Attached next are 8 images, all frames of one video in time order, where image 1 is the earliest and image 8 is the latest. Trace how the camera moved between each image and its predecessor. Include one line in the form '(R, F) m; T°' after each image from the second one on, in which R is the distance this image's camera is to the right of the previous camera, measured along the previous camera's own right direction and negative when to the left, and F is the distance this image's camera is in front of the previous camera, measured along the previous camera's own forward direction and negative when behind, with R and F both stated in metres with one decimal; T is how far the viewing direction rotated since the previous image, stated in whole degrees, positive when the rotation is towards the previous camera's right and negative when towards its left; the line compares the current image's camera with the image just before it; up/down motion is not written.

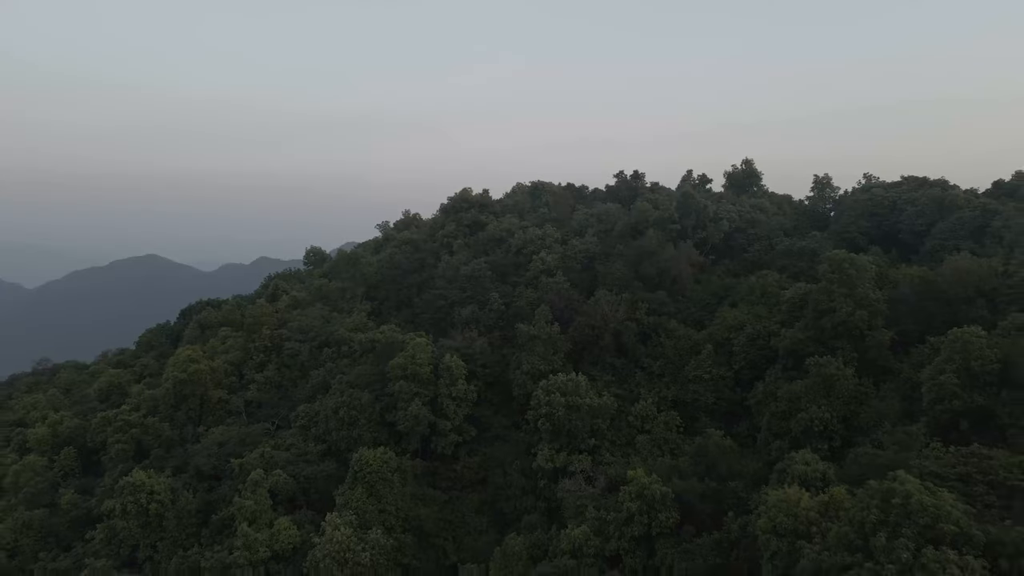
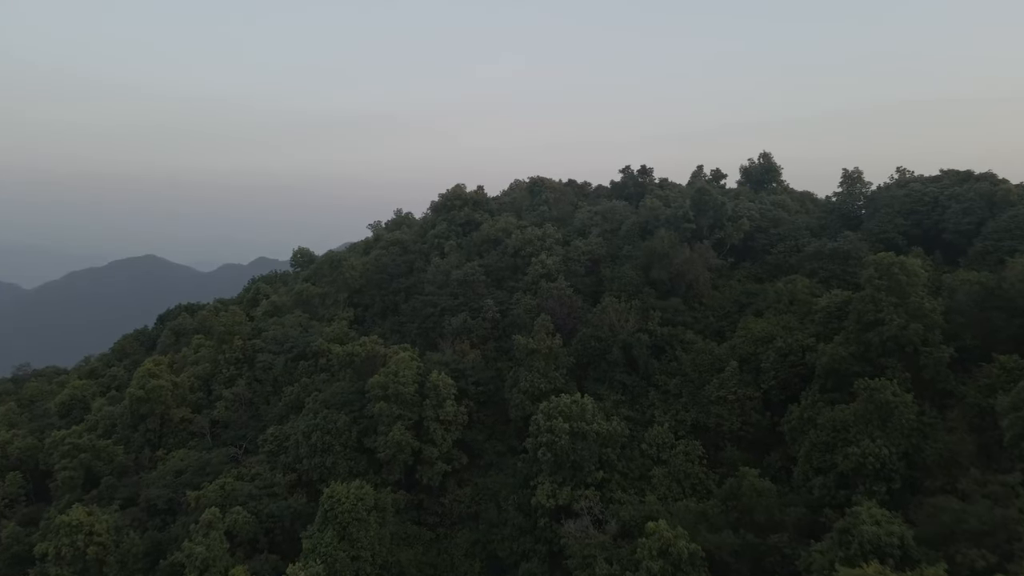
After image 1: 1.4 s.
(+0.1, +2.4) m; 0°
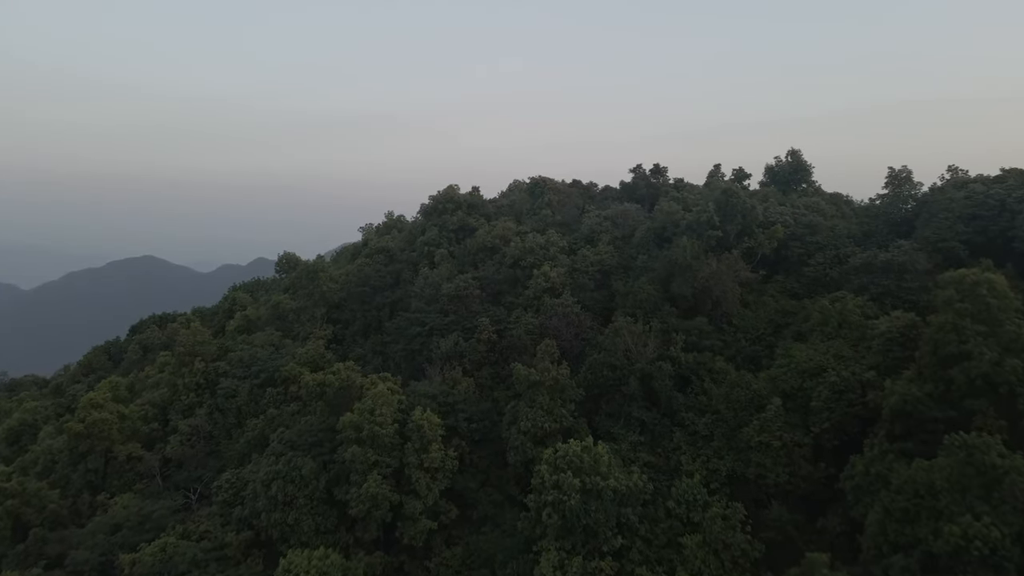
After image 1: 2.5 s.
(0.0, +2.8) m; 0°
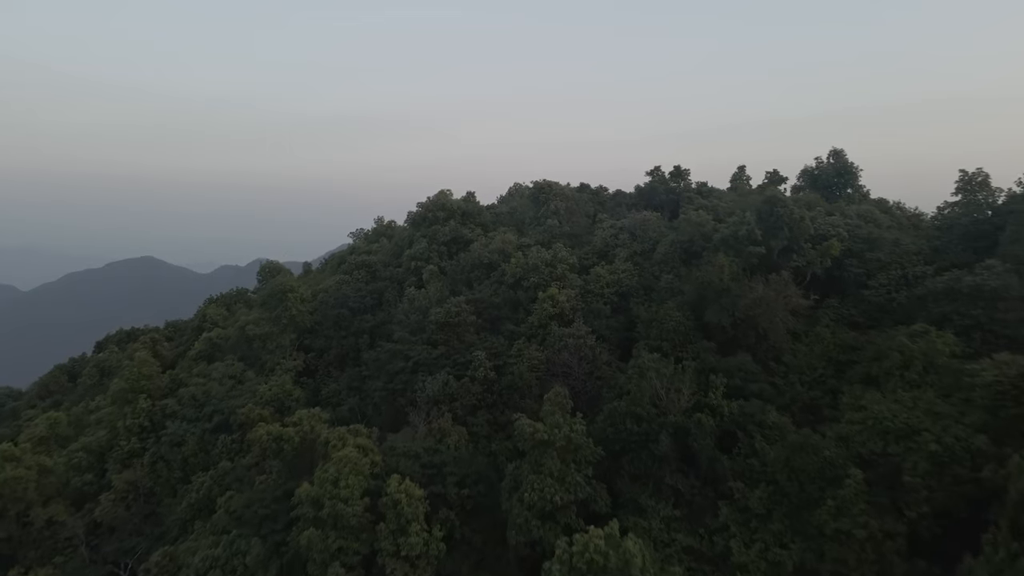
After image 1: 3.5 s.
(0.0, +3.1) m; 0°
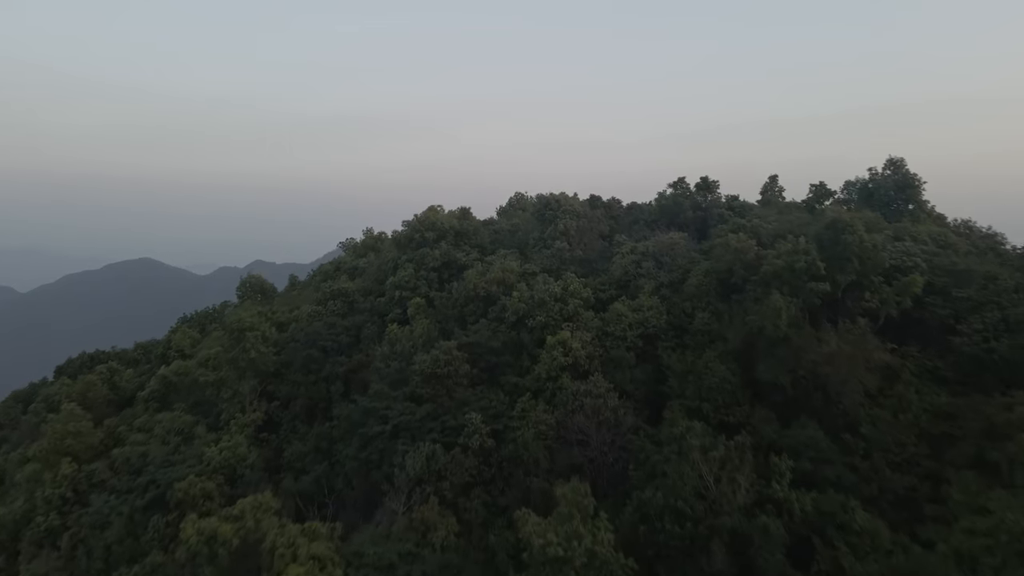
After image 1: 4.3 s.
(0.0, +3.1) m; 0°
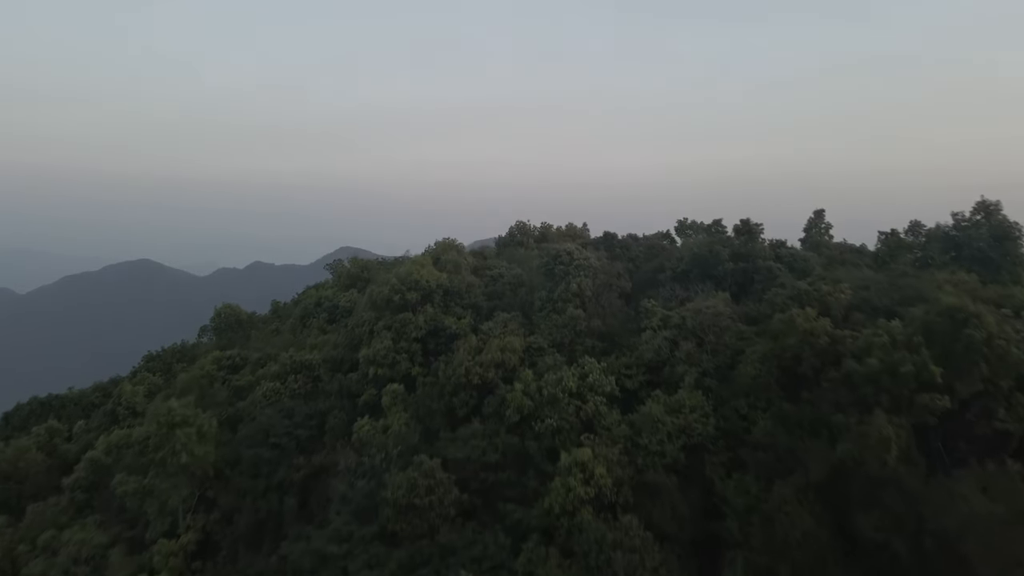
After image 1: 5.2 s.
(0.0, +3.3) m; 0°
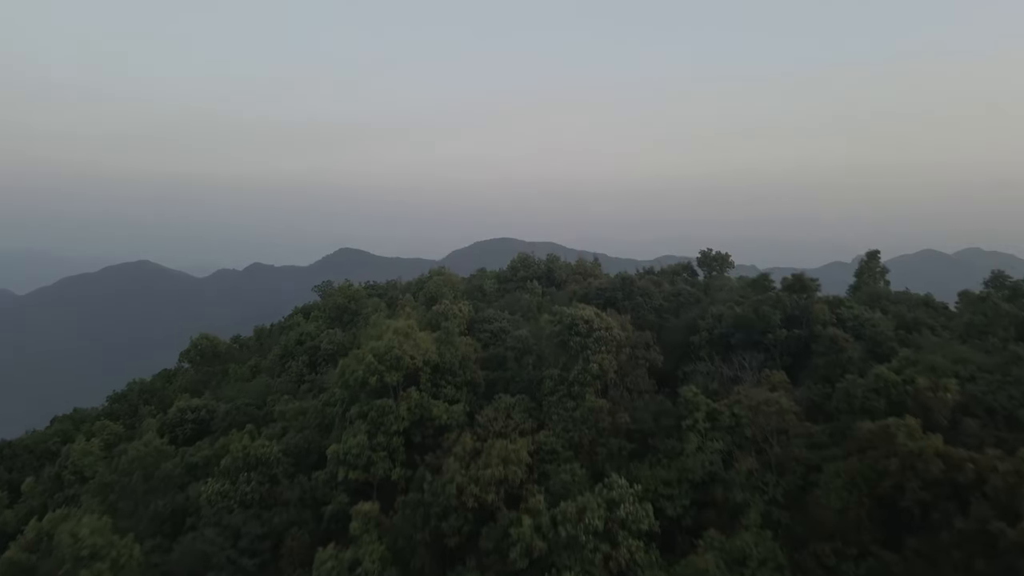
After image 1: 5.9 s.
(-0.1, +2.8) m; 0°
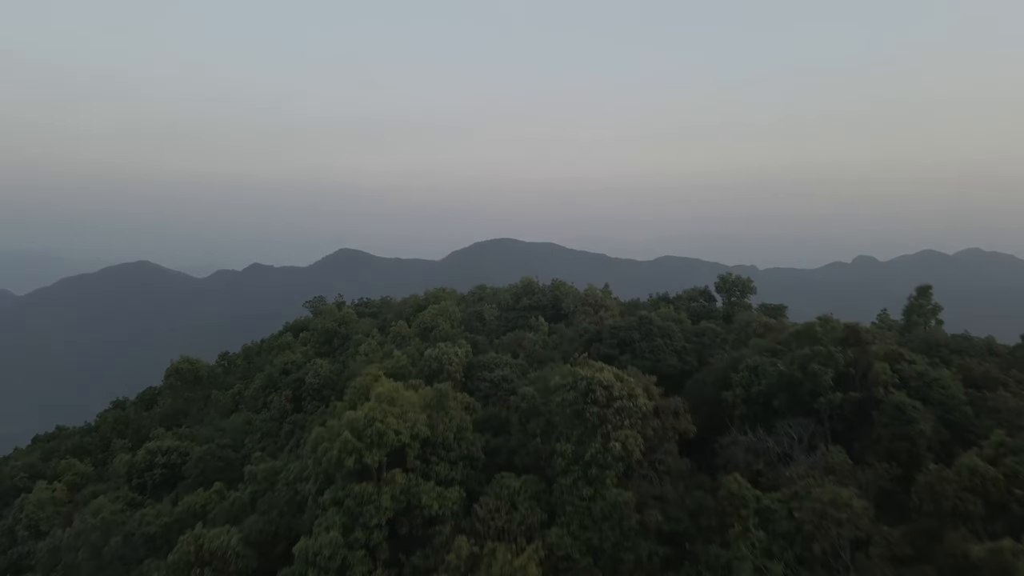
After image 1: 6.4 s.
(-0.1, +1.9) m; 0°
